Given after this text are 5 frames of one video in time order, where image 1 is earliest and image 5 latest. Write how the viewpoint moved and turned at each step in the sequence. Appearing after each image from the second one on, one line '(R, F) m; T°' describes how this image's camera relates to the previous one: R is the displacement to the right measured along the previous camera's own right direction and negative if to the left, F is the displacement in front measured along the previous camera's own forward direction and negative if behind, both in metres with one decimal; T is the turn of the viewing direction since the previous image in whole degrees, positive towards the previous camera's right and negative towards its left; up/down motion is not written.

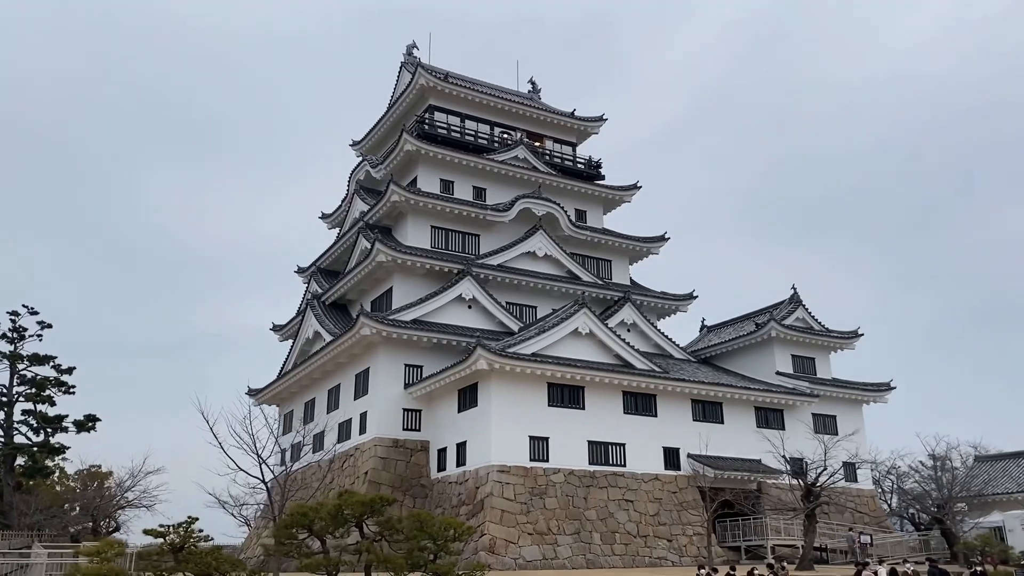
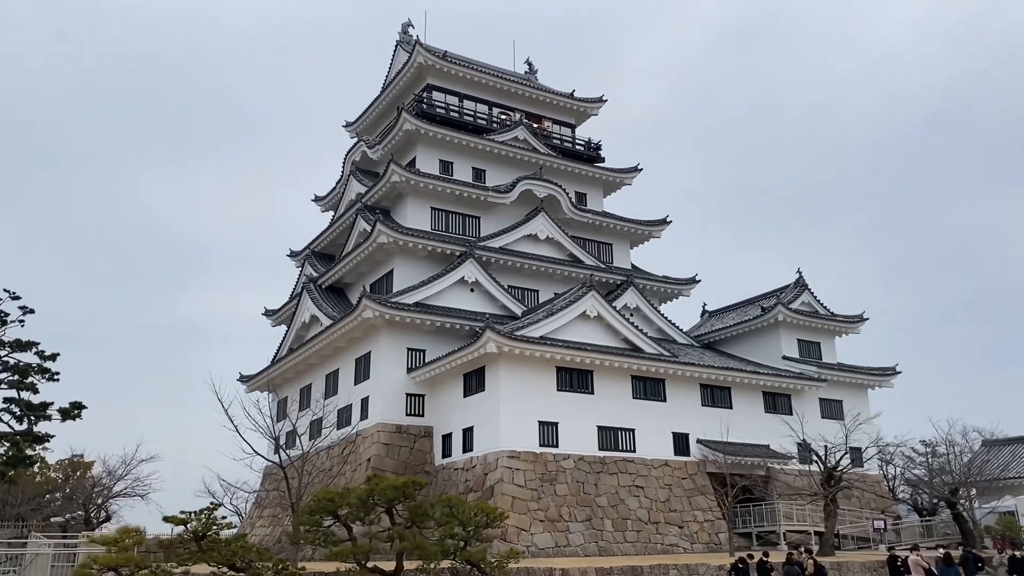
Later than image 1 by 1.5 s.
(-0.7, +0.6) m; +1°
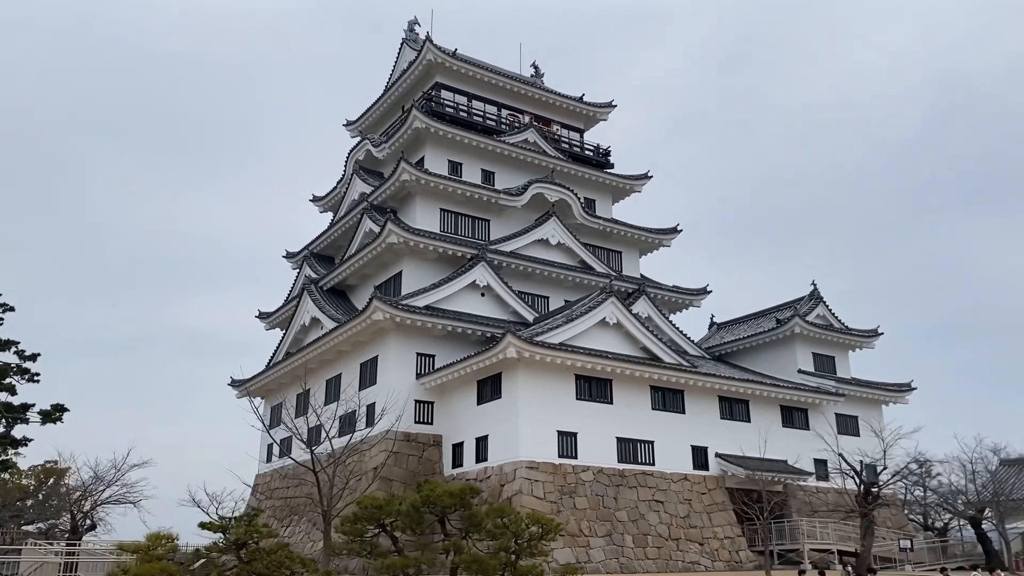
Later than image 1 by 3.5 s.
(-1.1, +0.8) m; +2°
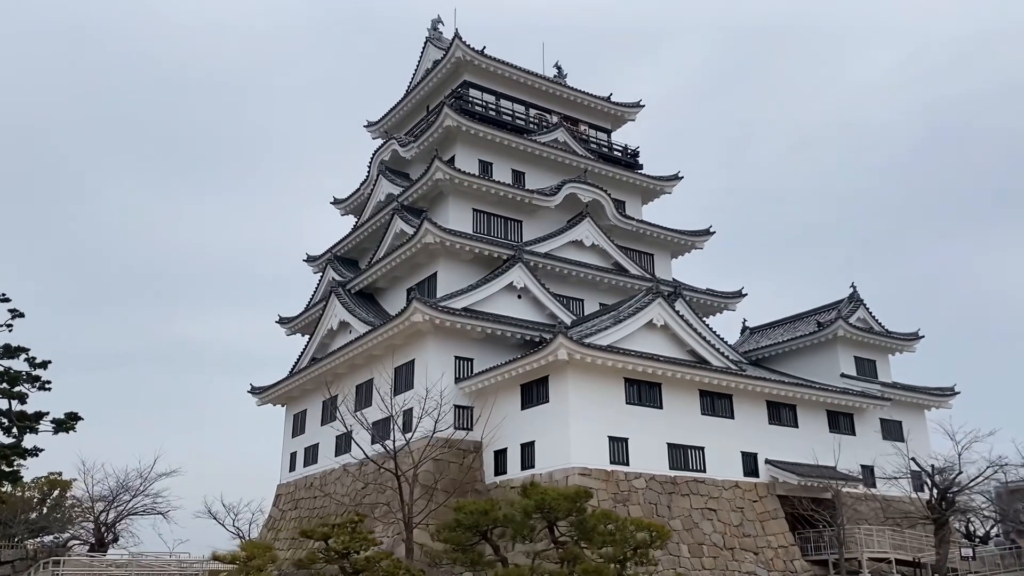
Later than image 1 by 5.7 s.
(-1.3, +0.7) m; 0°
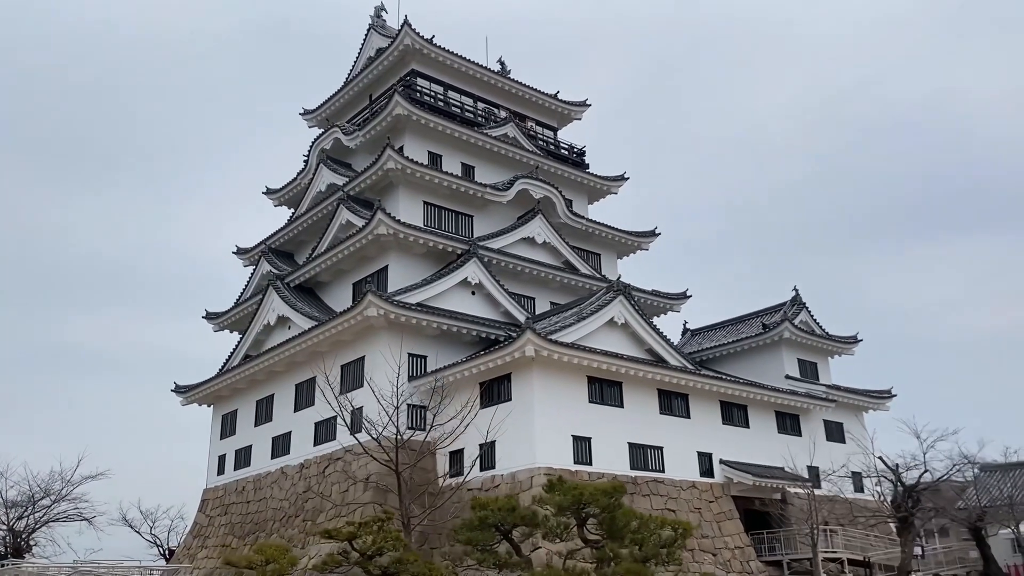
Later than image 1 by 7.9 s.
(-1.1, +0.8) m; +7°
